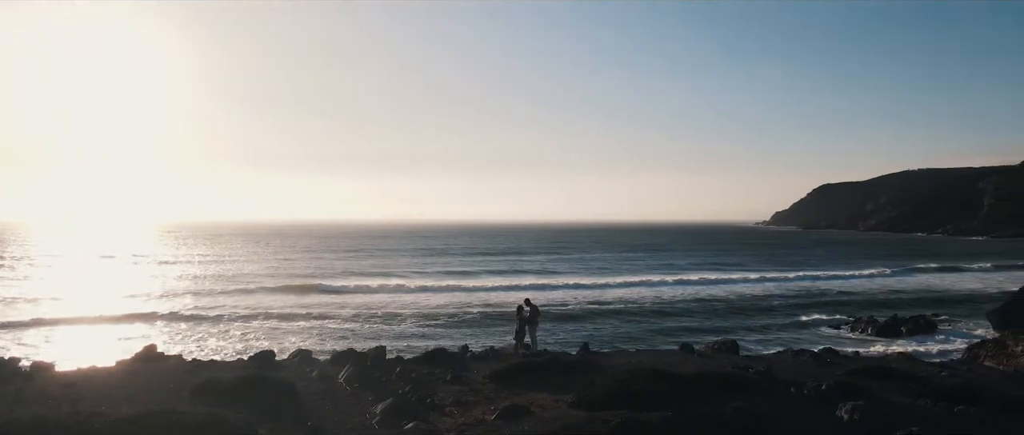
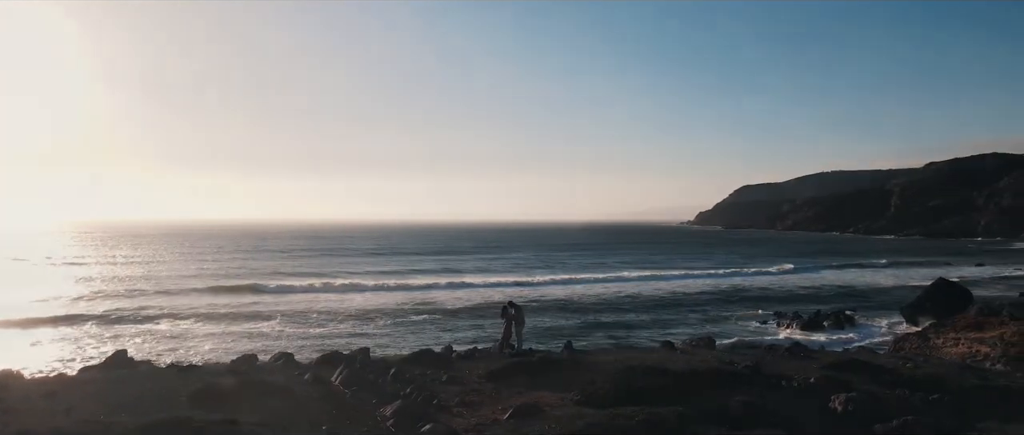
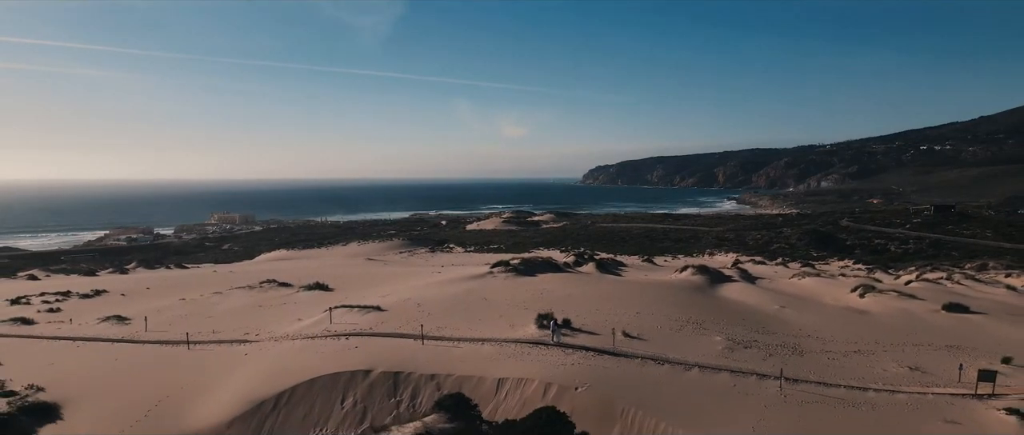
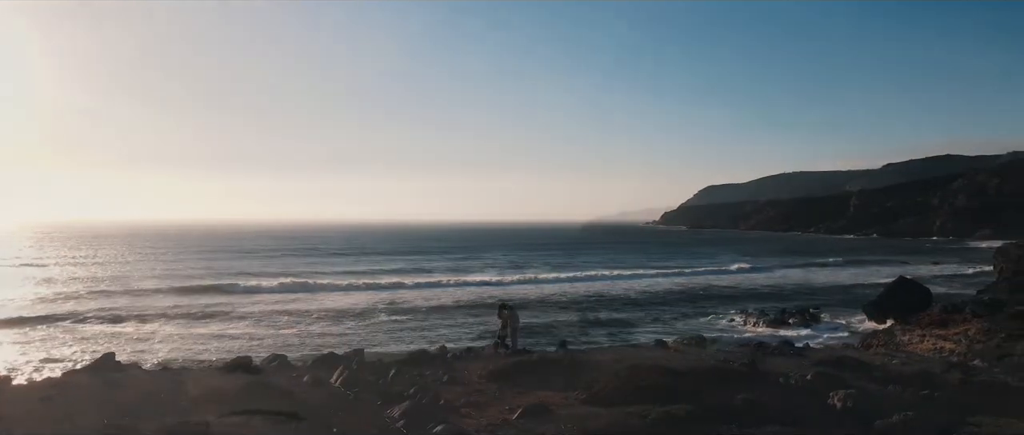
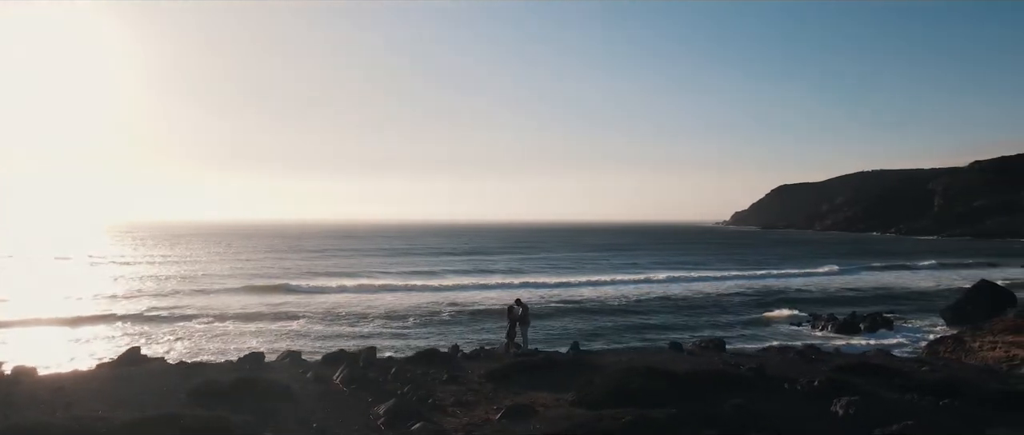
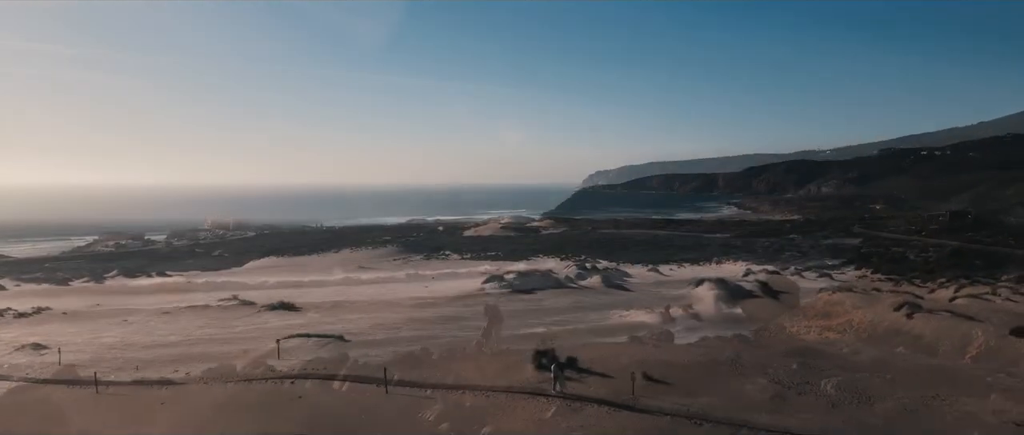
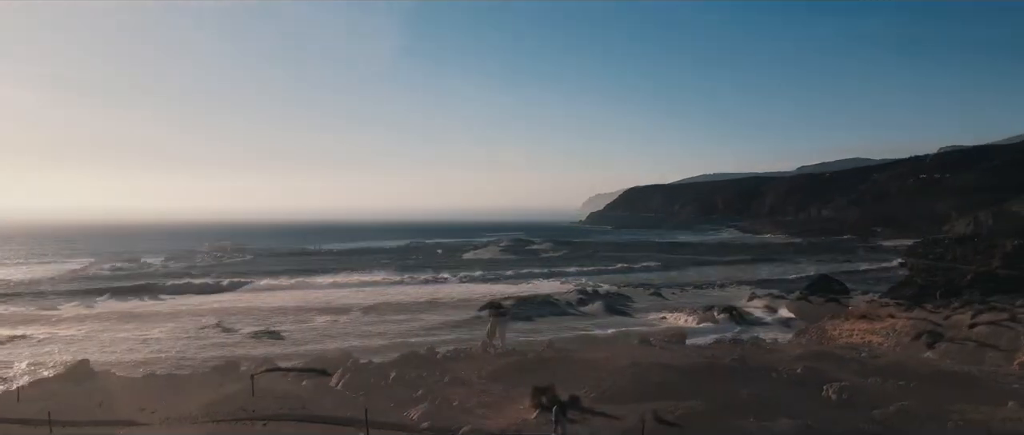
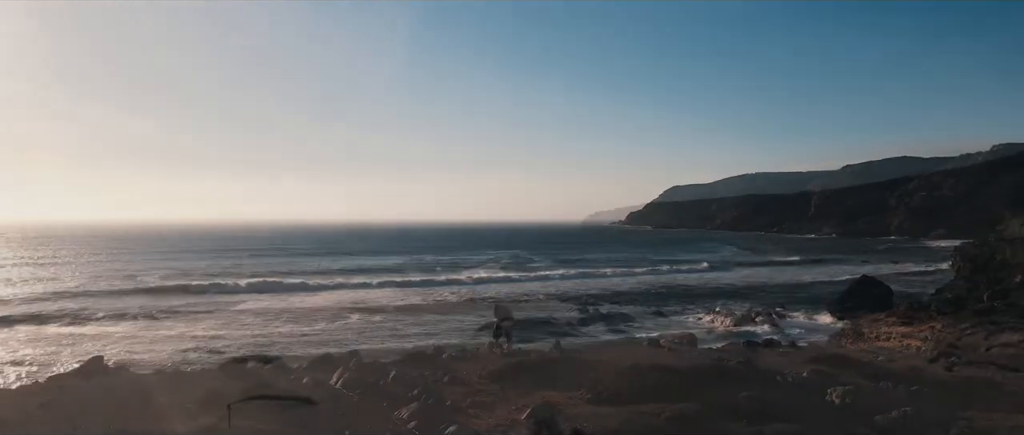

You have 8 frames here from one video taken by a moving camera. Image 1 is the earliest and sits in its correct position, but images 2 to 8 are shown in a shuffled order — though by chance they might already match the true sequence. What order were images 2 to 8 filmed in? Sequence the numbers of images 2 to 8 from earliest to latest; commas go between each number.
5, 2, 4, 8, 7, 6, 3
